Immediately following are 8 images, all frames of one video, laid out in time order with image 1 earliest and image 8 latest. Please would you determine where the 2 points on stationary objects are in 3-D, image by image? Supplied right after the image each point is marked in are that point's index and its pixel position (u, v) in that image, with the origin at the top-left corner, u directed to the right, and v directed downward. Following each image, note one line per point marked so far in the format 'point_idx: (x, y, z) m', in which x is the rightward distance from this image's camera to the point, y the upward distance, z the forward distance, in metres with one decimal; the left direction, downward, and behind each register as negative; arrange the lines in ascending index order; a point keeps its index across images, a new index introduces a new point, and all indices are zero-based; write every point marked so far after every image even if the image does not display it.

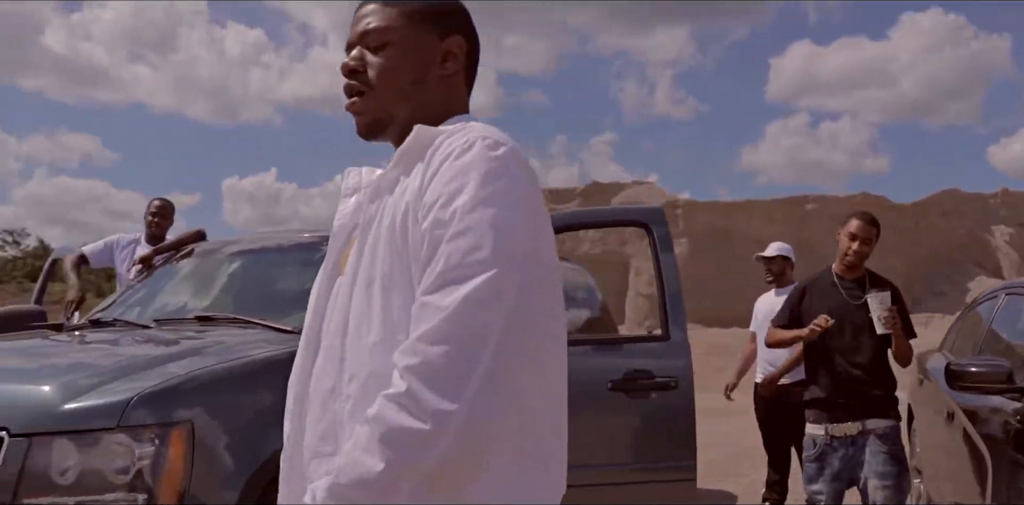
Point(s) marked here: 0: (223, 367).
0: (-0.9, -0.3, +3.0) m
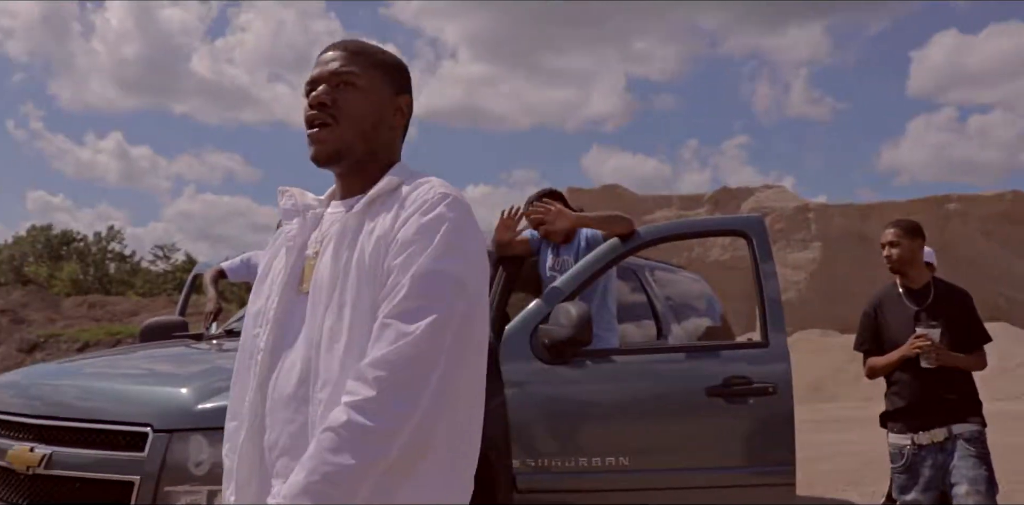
0: (-0.6, -0.4, +3.2) m
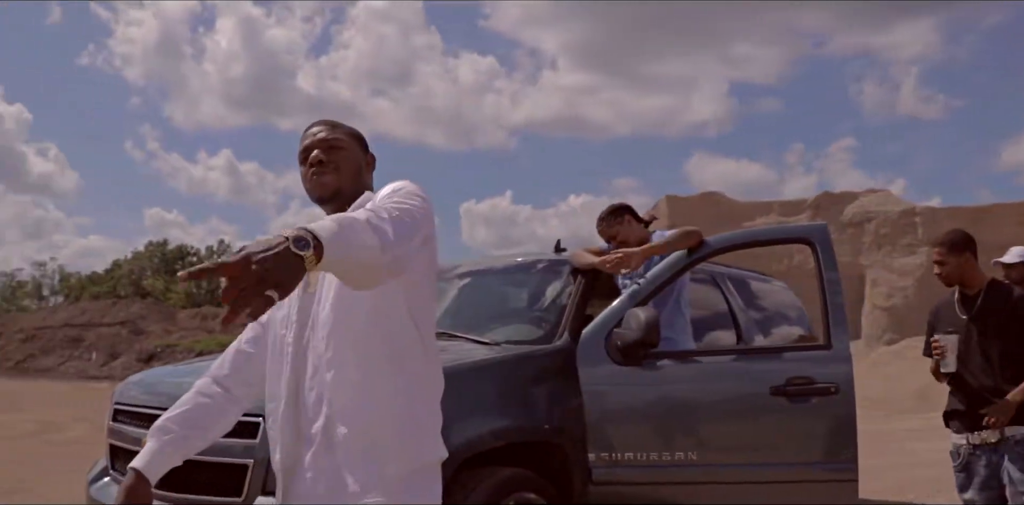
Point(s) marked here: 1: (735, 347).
0: (-0.4, -0.4, +3.6) m
1: (+1.0, -0.5, +4.7) m
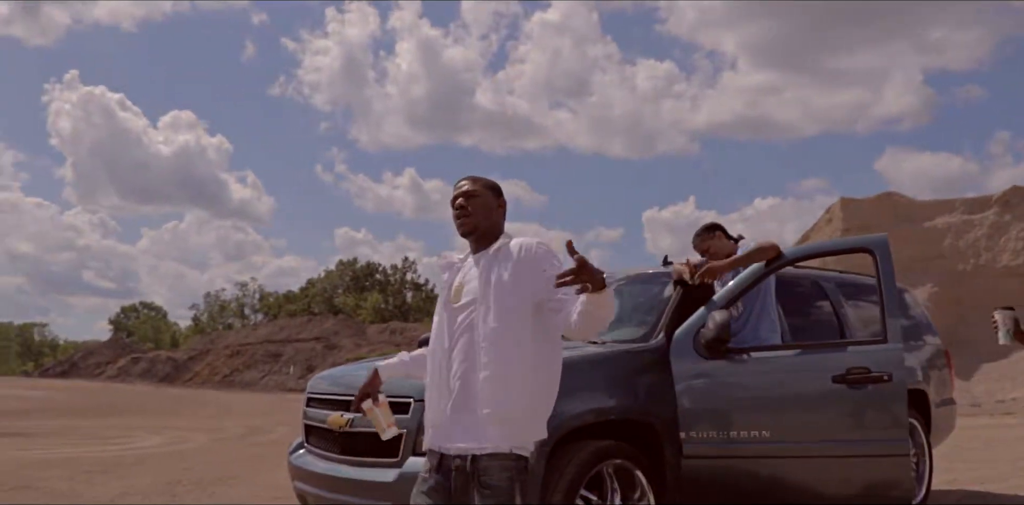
0: (+0.1, -0.5, +4.6) m
1: (+1.6, -0.5, +5.5) m
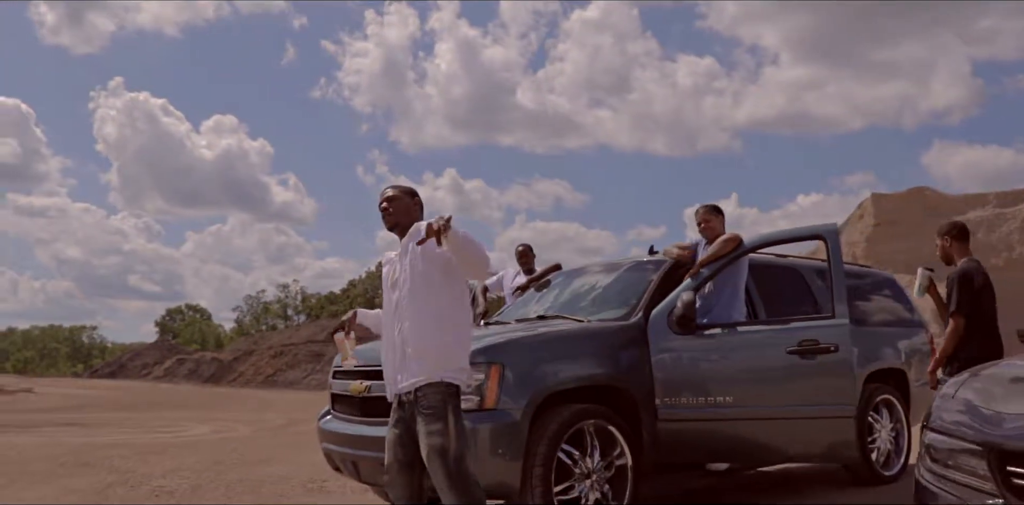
0: (0.0, -0.5, +5.4) m
1: (+1.6, -0.4, +6.2) m
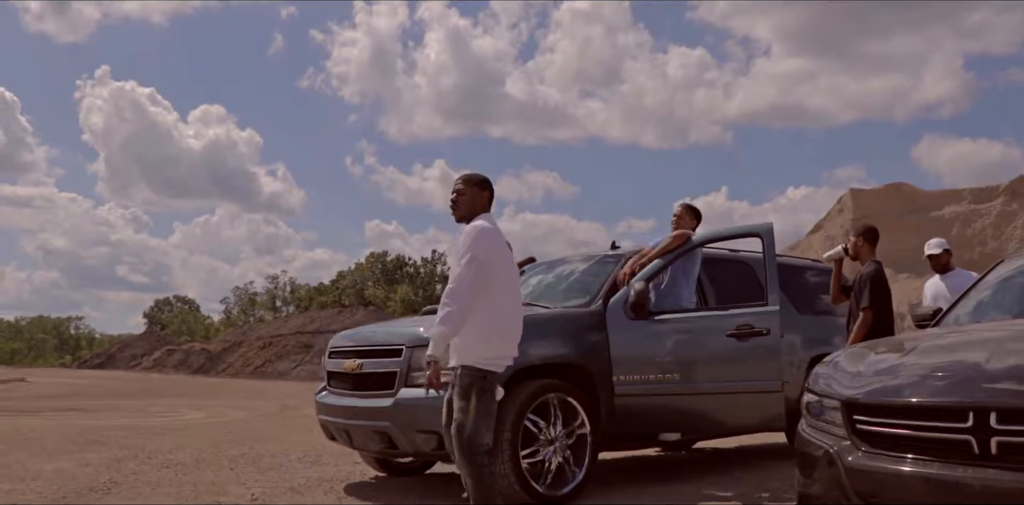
0: (-0.1, -0.4, +6.2) m
1: (+1.4, -0.4, +7.0) m
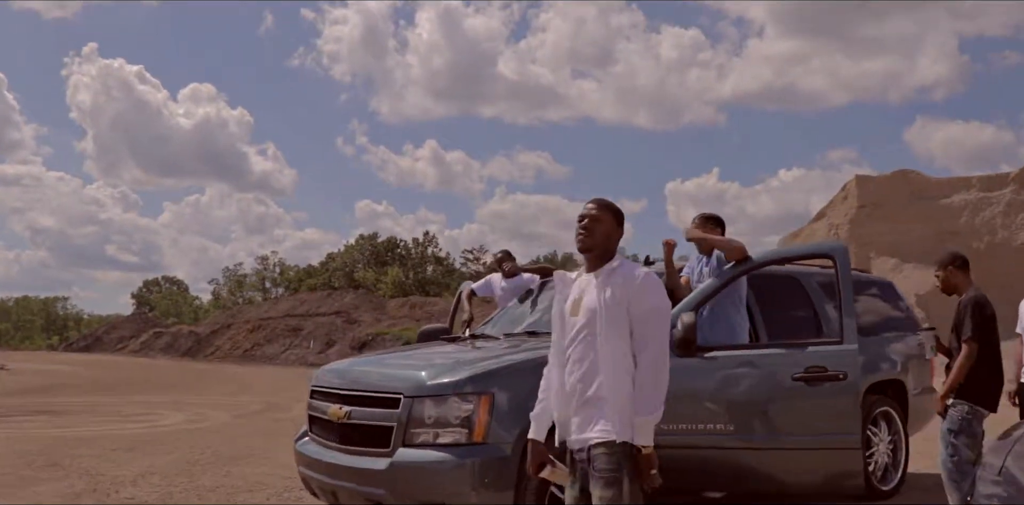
0: (0.0, -0.6, +5.1) m
1: (+1.5, -0.5, +5.9) m
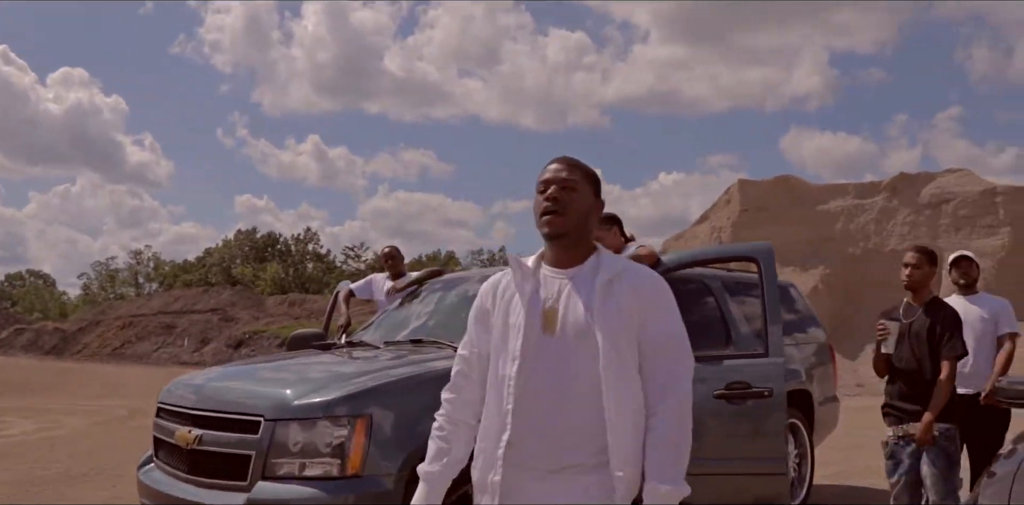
0: (-0.5, -0.6, +4.3) m
1: (+0.9, -0.5, +5.3) m
